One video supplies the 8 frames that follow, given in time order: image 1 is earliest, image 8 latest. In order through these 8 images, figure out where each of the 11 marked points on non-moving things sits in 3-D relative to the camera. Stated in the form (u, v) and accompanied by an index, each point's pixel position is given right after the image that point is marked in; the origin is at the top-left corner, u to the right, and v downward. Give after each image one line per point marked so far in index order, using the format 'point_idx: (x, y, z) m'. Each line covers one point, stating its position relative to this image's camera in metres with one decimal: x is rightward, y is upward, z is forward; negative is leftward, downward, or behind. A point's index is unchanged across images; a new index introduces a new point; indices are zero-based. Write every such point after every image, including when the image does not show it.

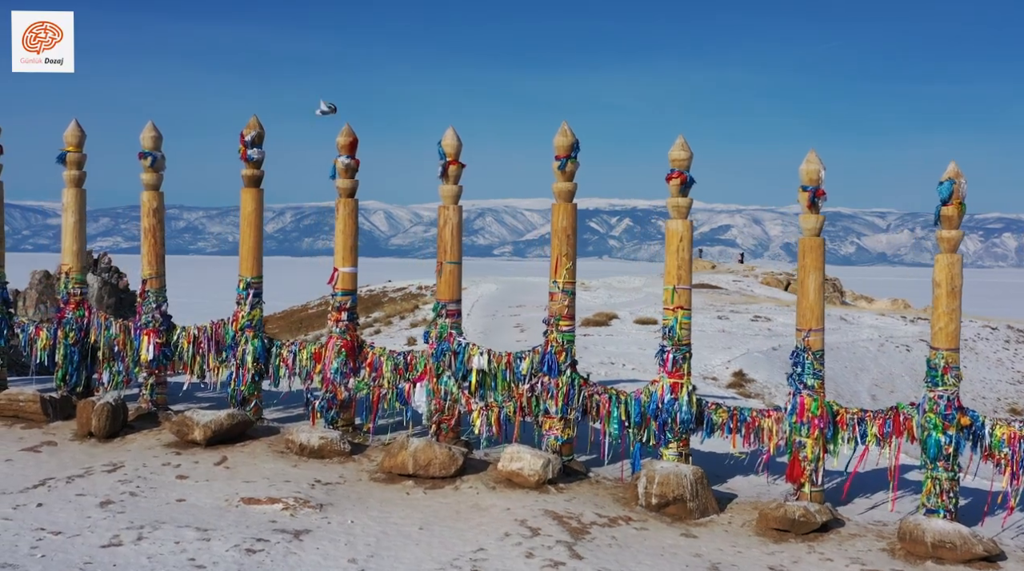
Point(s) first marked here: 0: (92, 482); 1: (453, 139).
0: (-4.2, -2.0, +9.4) m
1: (-0.7, +1.7, +10.6) m
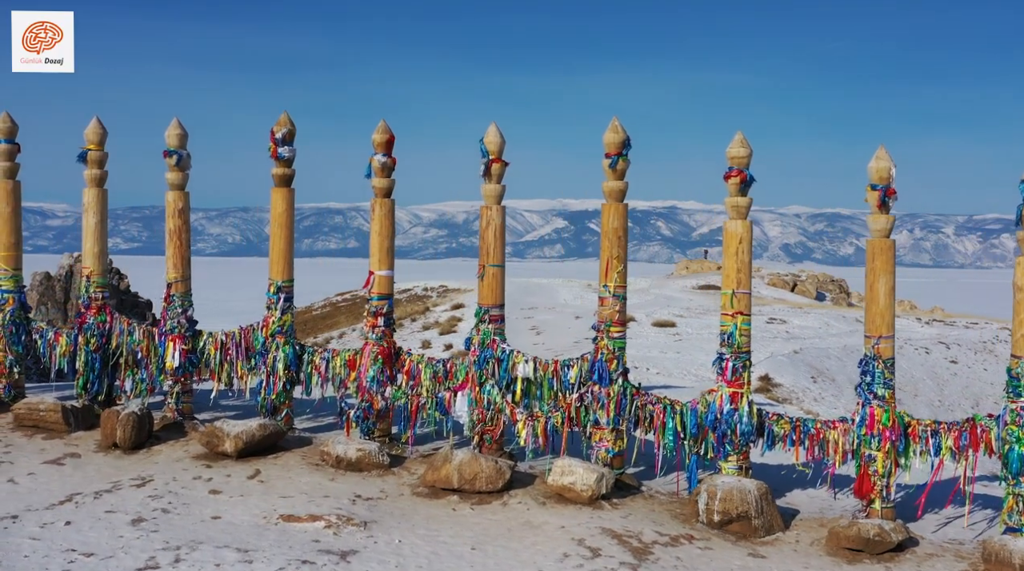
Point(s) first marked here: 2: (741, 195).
0: (-3.7, -2.0, +8.9) m
1: (-0.2, +1.6, +10.1) m
2: (+2.3, +0.9, +9.3) m
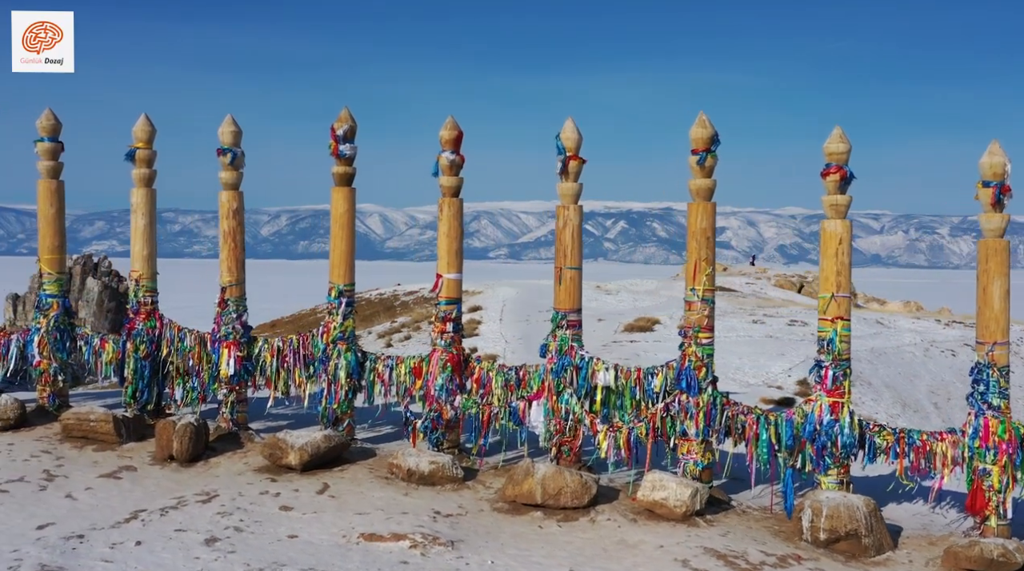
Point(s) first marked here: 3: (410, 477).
0: (-2.9, -2.1, +8.4) m
1: (+0.6, +1.6, +9.7) m
2: (+3.1, +0.9, +8.8) m
3: (-1.0, -1.9, +9.4) m
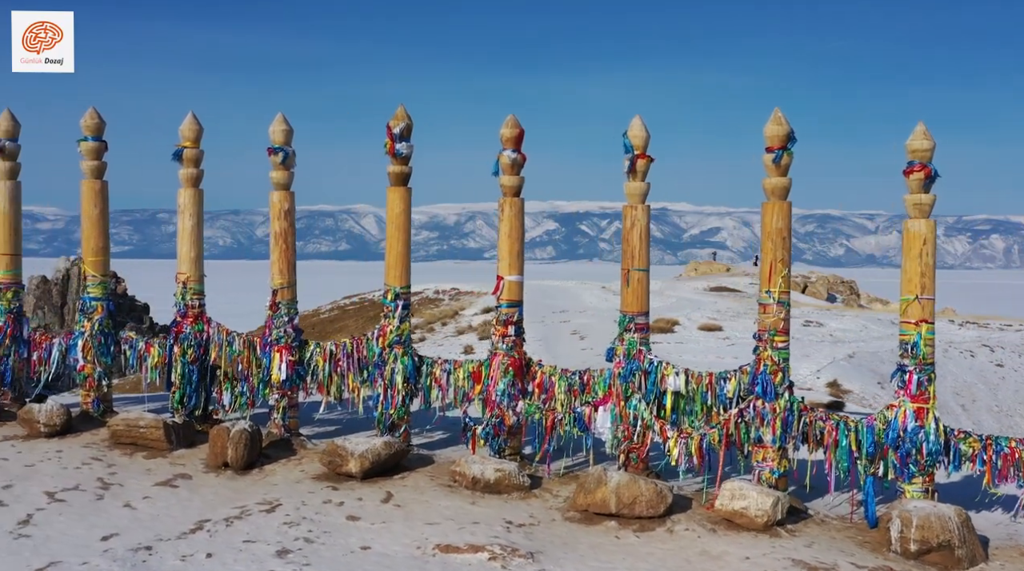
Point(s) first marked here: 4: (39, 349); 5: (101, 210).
0: (-2.2, -2.1, +8.2) m
1: (+1.3, +1.6, +9.4) m
2: (+3.7, +0.9, +8.5) m
3: (-0.4, -2.0, +9.2) m
4: (-6.0, -0.8, +11.8) m
5: (-5.1, +0.9, +11.5) m
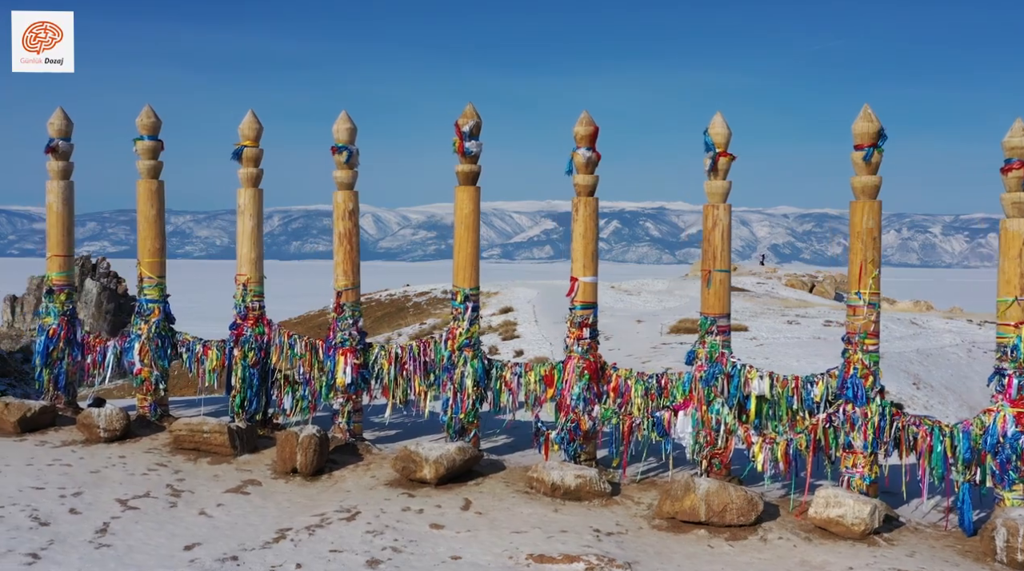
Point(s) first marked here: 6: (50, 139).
0: (-1.5, -2.1, +8.0) m
1: (+2.1, +1.6, +9.2) m
2: (+4.5, +0.8, +8.3) m
3: (+0.4, -2.0, +9.0) m
4: (-5.2, -0.8, +11.6) m
5: (-4.3, +0.9, +11.3) m
6: (-5.7, +1.8, +11.6) m
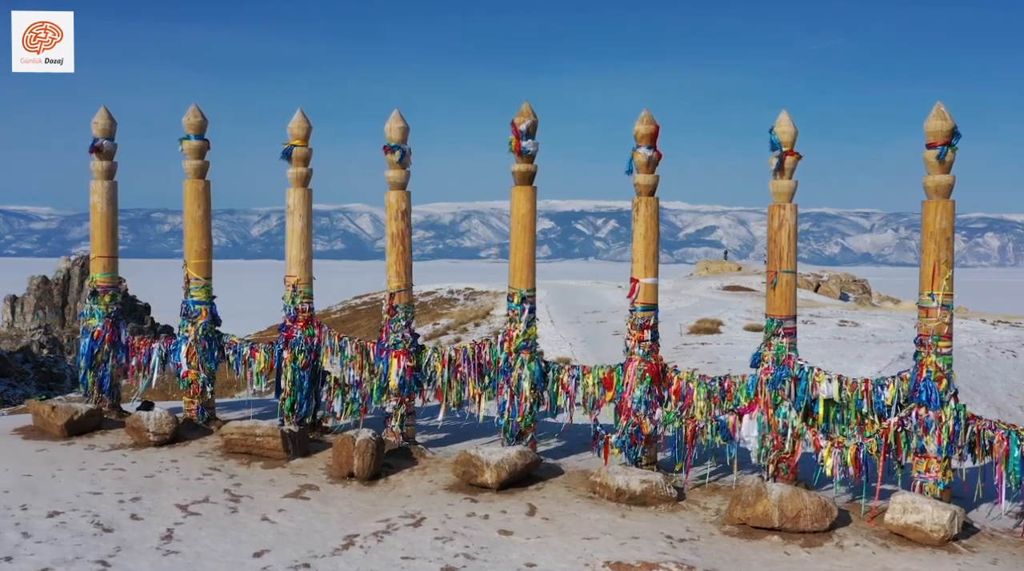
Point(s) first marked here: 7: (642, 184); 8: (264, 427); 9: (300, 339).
0: (-0.9, -2.1, +7.8) m
1: (+2.7, +1.5, +9.0) m
2: (+5.1, +0.8, +8.1) m
3: (+1.0, -2.0, +8.8) m
4: (-4.6, -0.8, +11.5) m
5: (-3.7, +0.9, +11.2) m
6: (-5.1, +1.8, +11.5) m
7: (+1.3, +1.0, +9.5) m
8: (-2.7, -1.5, +10.1) m
9: (-2.4, -0.6, +10.7) m
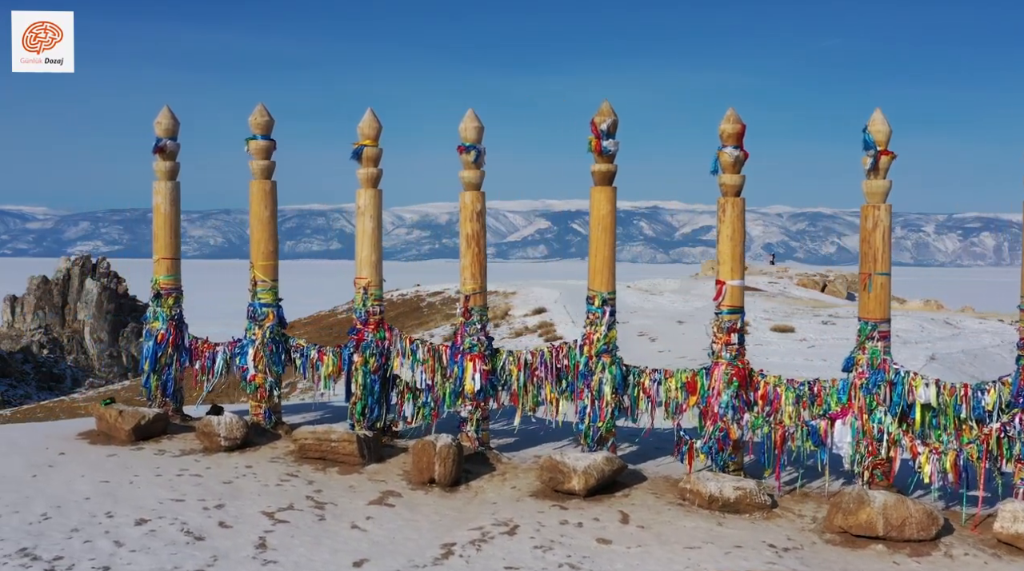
0: (0.0, -2.2, +7.6) m
1: (+3.5, +1.5, +8.8) m
2: (+5.9, +0.8, +7.9) m
3: (+1.8, -2.0, +8.6) m
4: (-3.7, -0.9, +11.3) m
5: (-2.8, +0.9, +11.0) m
6: (-4.3, +1.8, +11.3) m
7: (+2.2, +1.0, +9.3) m
8: (-1.8, -1.5, +9.9) m
9: (-1.6, -0.6, +10.5) m
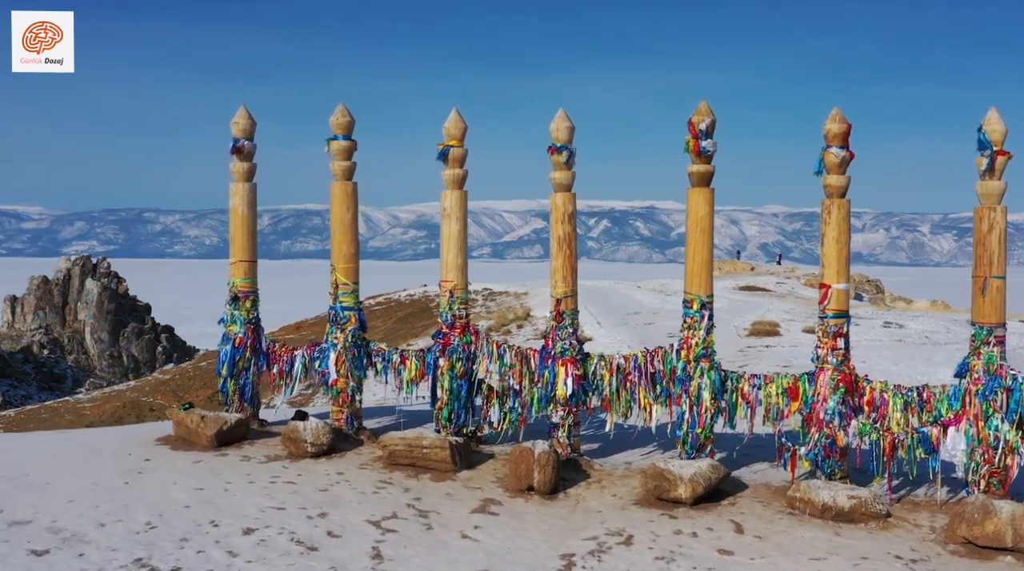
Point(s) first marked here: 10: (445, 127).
0: (+0.9, -2.2, +7.4) m
1: (+4.5, +1.5, +8.6) m
2: (+6.9, +0.8, +7.7) m
3: (+2.8, -2.0, +8.4) m
4: (-2.8, -0.9, +11.1) m
5: (-1.9, +0.8, +10.8) m
6: (-3.3, +1.7, +11.1) m
7: (+3.1, +1.0, +9.1) m
8: (-0.8, -1.6, +9.7) m
9: (-0.6, -0.7, +10.3) m
10: (-0.8, +1.8, +10.4) m
